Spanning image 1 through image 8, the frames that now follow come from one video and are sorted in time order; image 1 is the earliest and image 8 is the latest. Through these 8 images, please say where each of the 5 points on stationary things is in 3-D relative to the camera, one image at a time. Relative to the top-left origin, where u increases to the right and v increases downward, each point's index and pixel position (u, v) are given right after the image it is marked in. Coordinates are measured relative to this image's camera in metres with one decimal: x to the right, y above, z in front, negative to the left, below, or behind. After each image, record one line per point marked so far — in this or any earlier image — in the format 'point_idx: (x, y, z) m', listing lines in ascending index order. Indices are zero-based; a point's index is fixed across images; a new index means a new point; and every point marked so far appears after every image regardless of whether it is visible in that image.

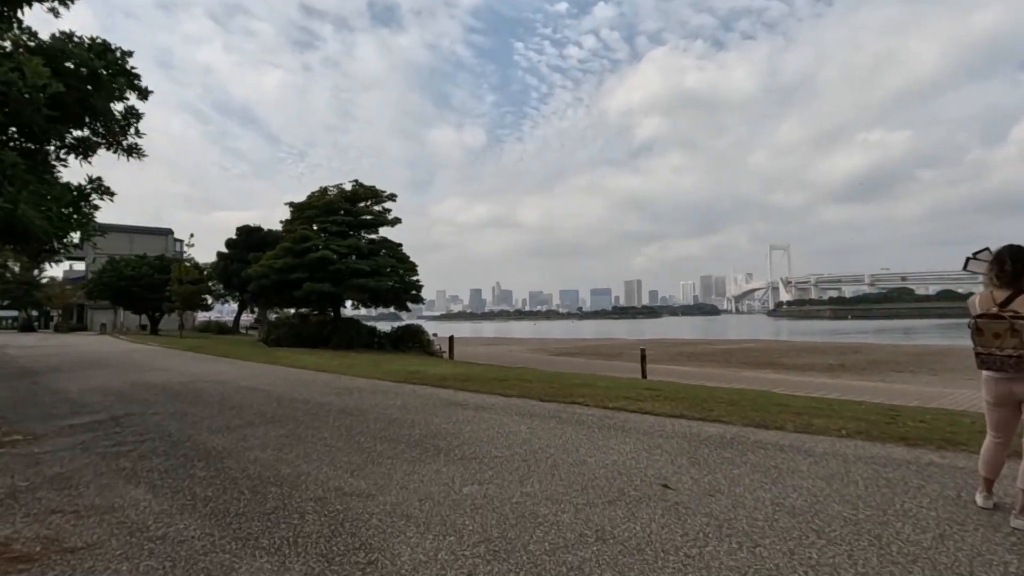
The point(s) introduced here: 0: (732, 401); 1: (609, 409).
0: (+3.3, -1.7, +8.0) m
1: (+1.3, -1.6, +7.0) m
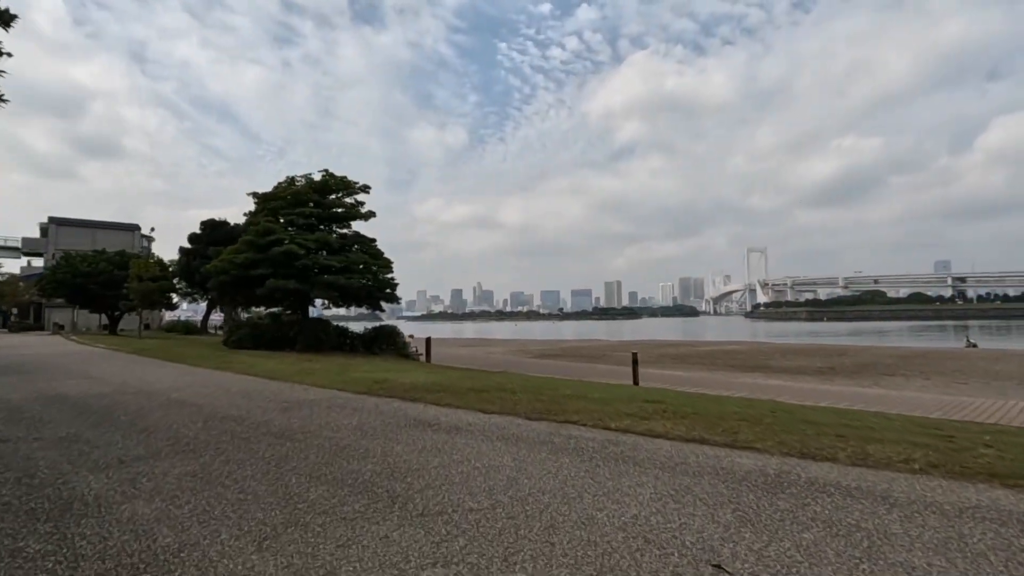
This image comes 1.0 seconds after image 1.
0: (+3.0, -1.6, +6.8) m
1: (+1.1, -1.5, +5.7) m
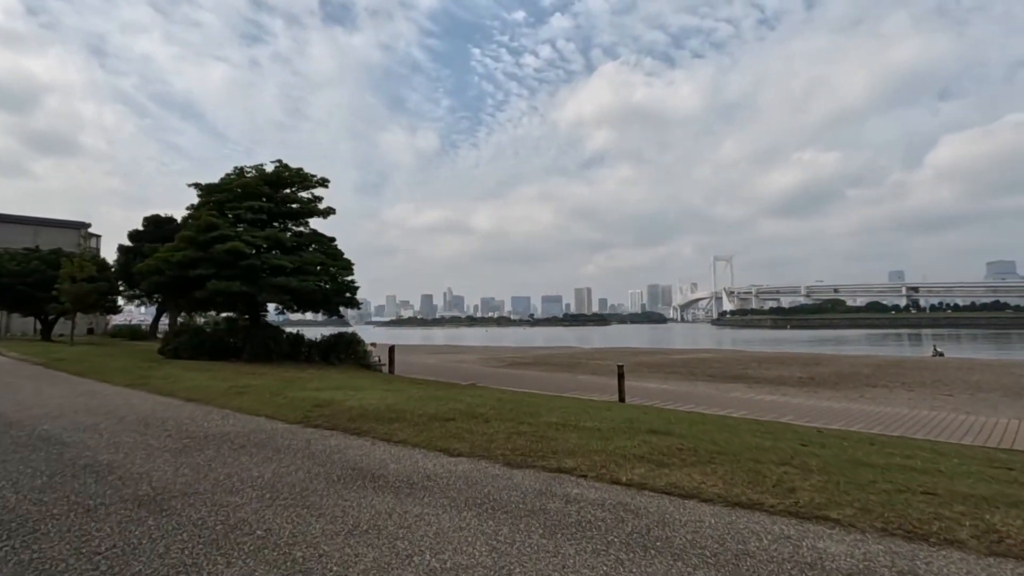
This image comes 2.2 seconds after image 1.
0: (+2.8, -1.7, +5.3) m
1: (+0.9, -1.5, +4.2) m
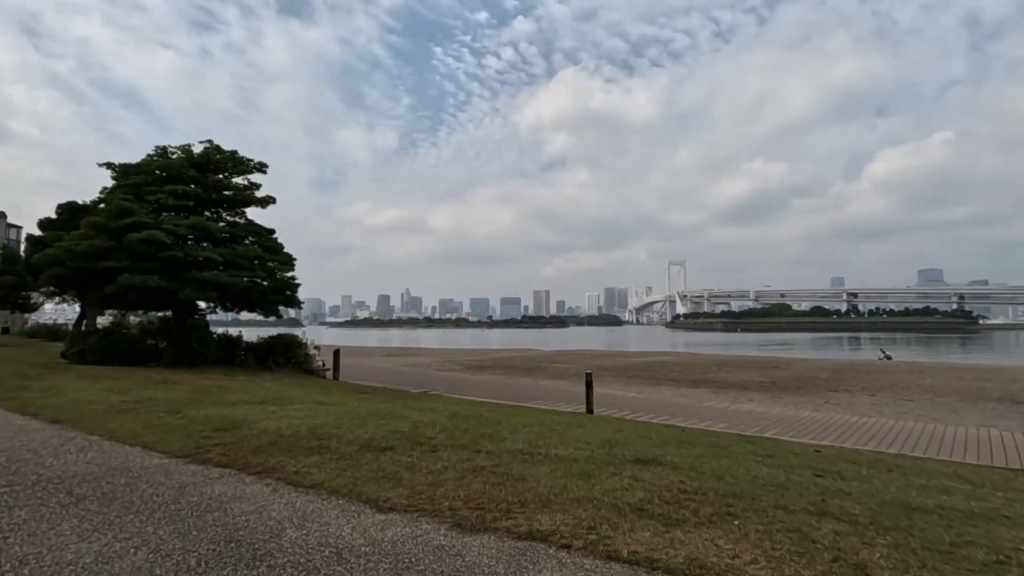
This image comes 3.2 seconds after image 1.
0: (+2.4, -1.7, +4.2) m
1: (+0.6, -1.5, +2.9) m
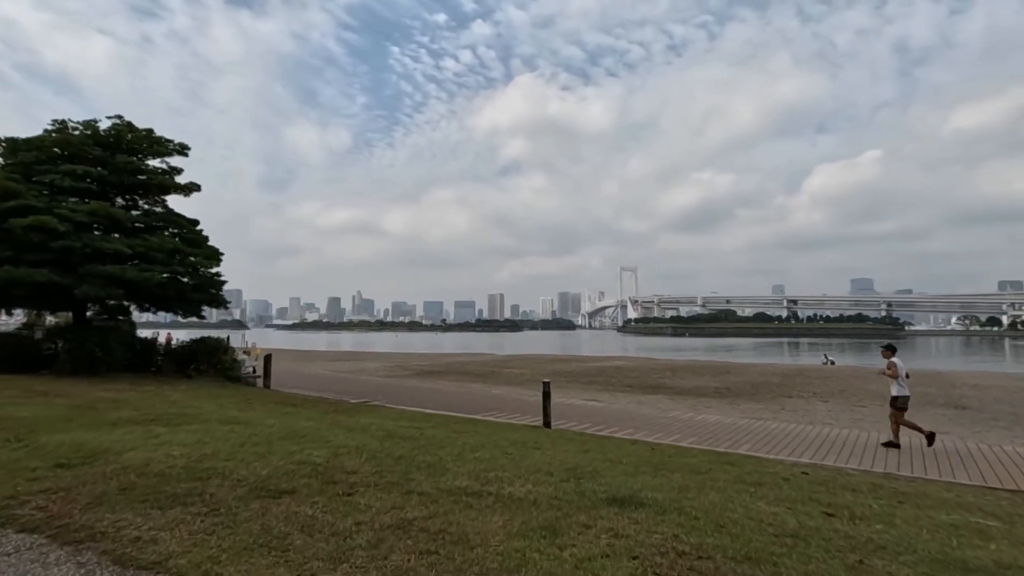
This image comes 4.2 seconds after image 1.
0: (+2.0, -1.6, +3.1) m
1: (+0.4, -1.4, +1.7) m
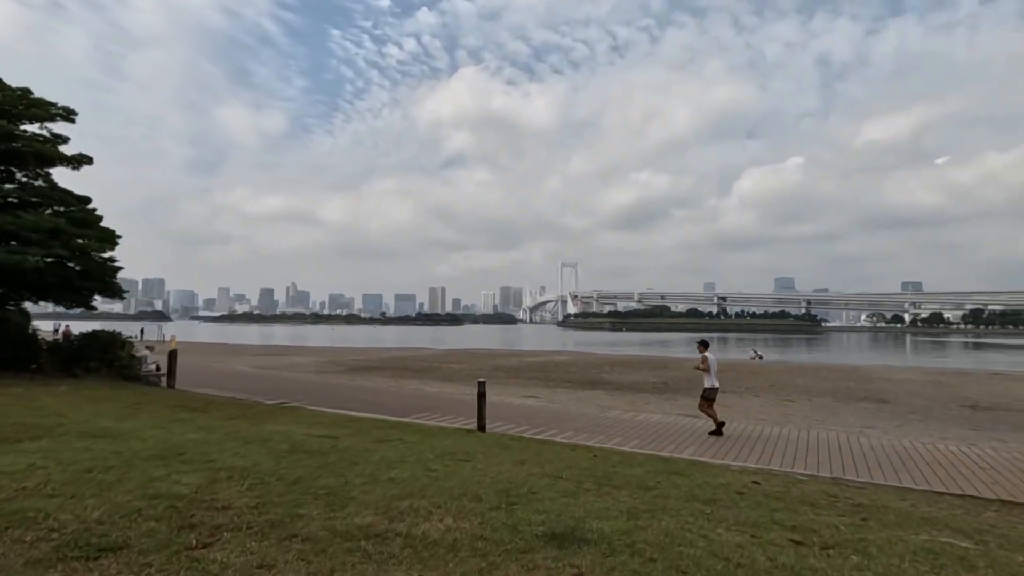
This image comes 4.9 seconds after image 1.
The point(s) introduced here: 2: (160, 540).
0: (+1.6, -1.6, +2.5) m
1: (+0.1, -1.4, +0.9) m
2: (-2.0, -1.4, +3.1) m
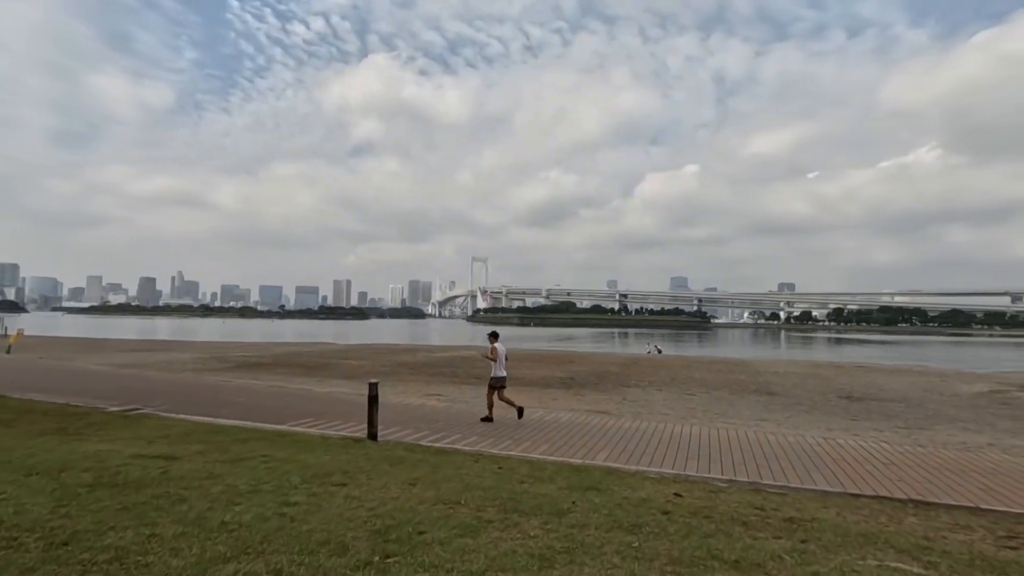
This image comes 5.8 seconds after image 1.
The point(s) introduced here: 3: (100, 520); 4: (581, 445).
0: (+1.2, -1.5, +1.7) m
1: (-0.1, -1.3, -0.2) m
2: (-2.5, -1.3, +1.7) m
3: (-2.7, -1.5, +3.5) m
4: (+1.2, -2.6, +8.9) m
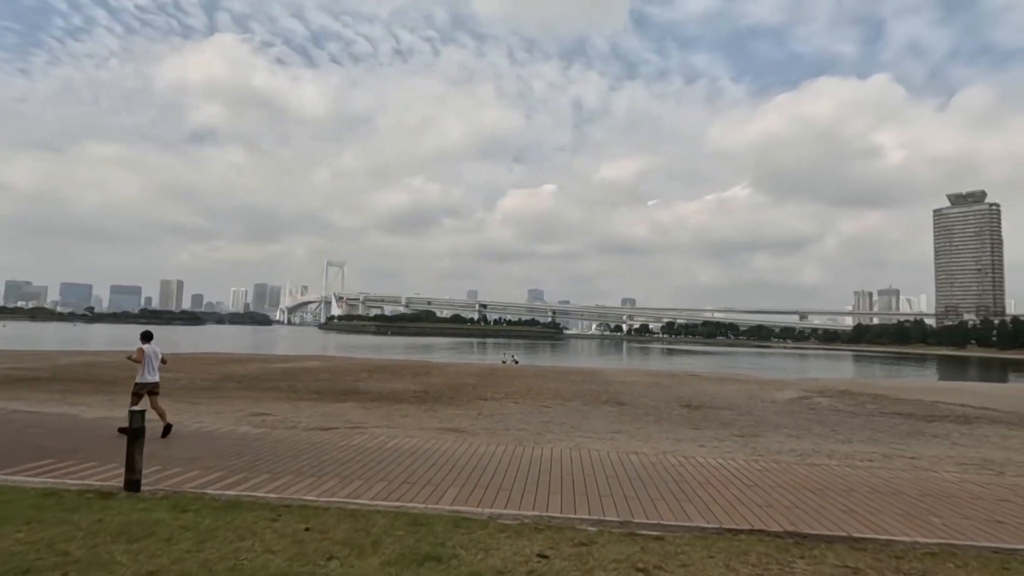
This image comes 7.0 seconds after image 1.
0: (+0.7, -1.4, +0.3) m
1: (0.0, -1.1, -1.7) m
2: (-2.9, -1.1, -0.6) m
3: (-3.5, -1.3, +1.2) m
4: (-1.1, -2.6, +7.4) m
